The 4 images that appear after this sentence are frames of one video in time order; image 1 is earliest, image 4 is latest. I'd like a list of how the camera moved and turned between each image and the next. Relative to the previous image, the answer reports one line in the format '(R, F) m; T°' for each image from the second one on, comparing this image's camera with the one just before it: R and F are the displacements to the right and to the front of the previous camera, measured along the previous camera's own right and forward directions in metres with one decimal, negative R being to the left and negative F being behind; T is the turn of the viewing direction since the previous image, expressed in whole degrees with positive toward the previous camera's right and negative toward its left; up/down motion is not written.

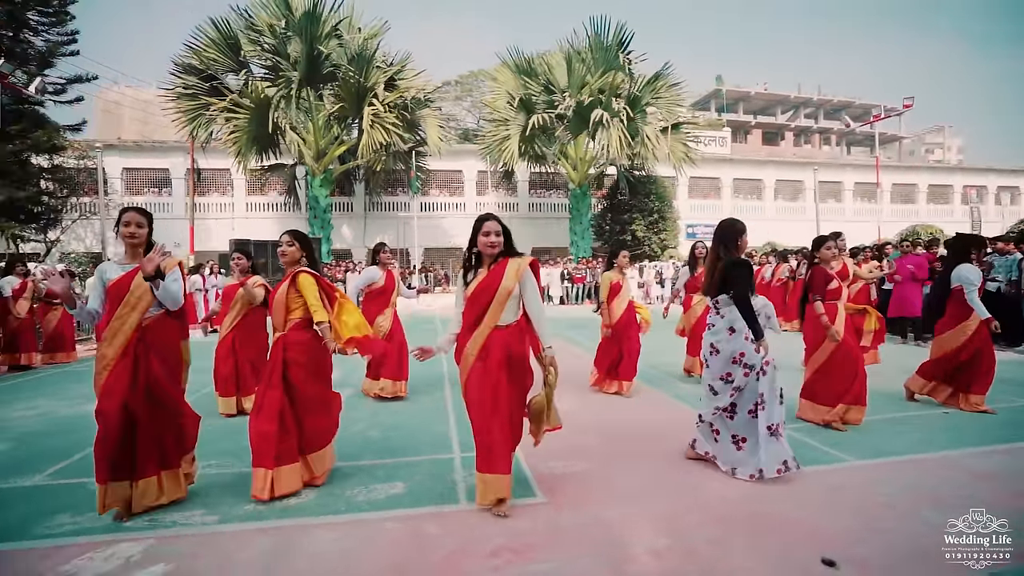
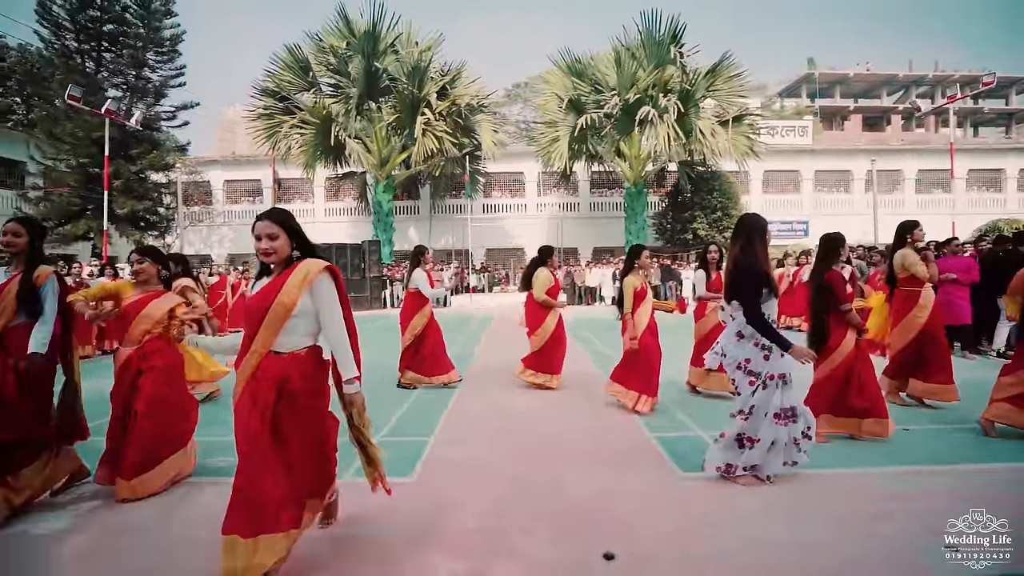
(+1.4, -0.2) m; -10°
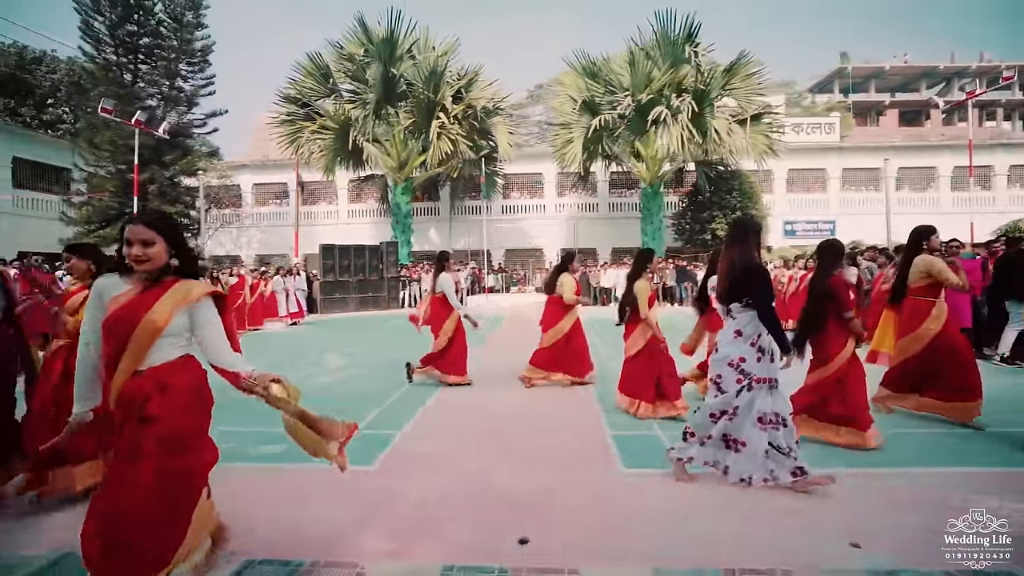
(+0.5, -0.2) m; -3°
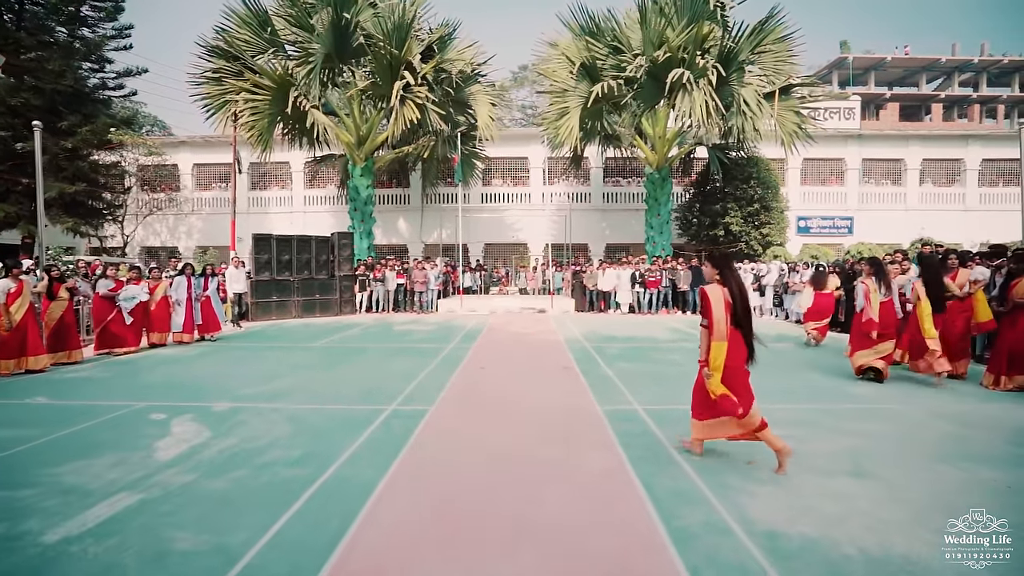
(0.0, +3.4) m; +2°
